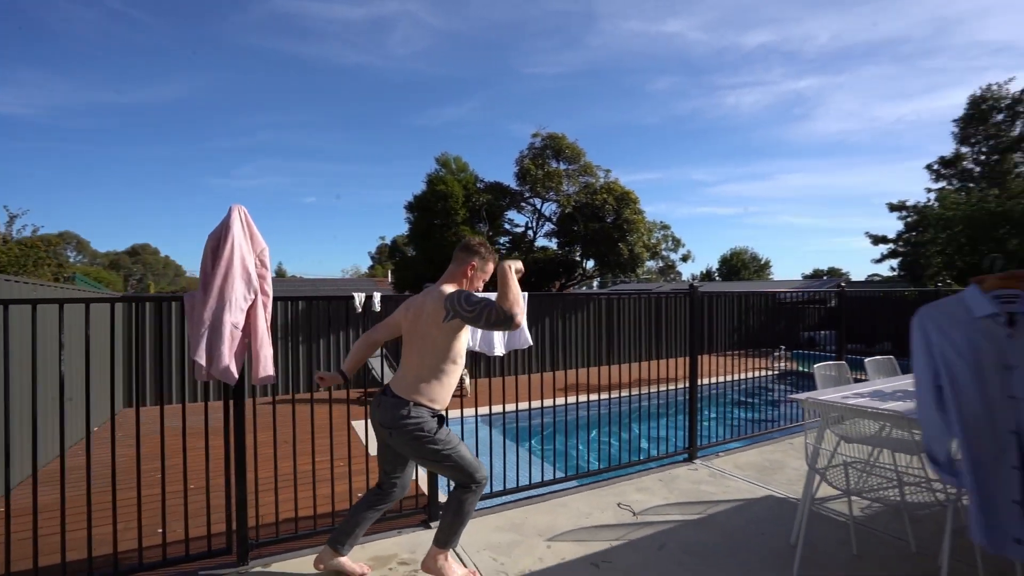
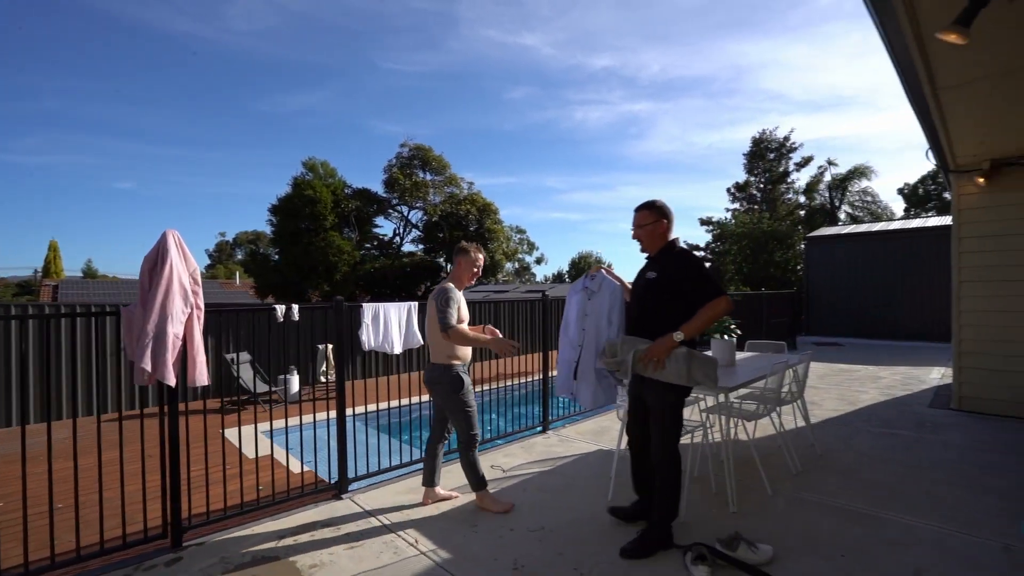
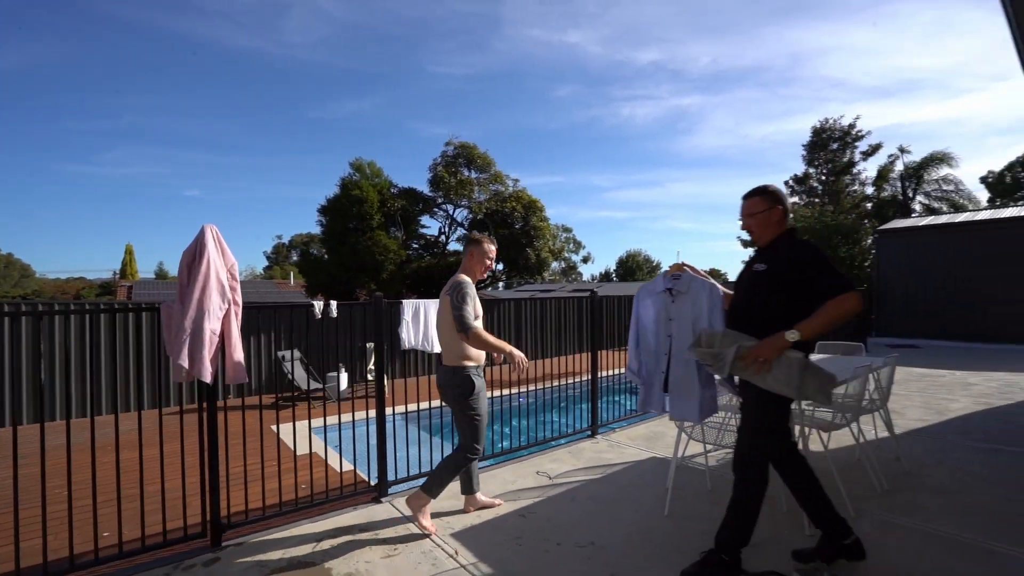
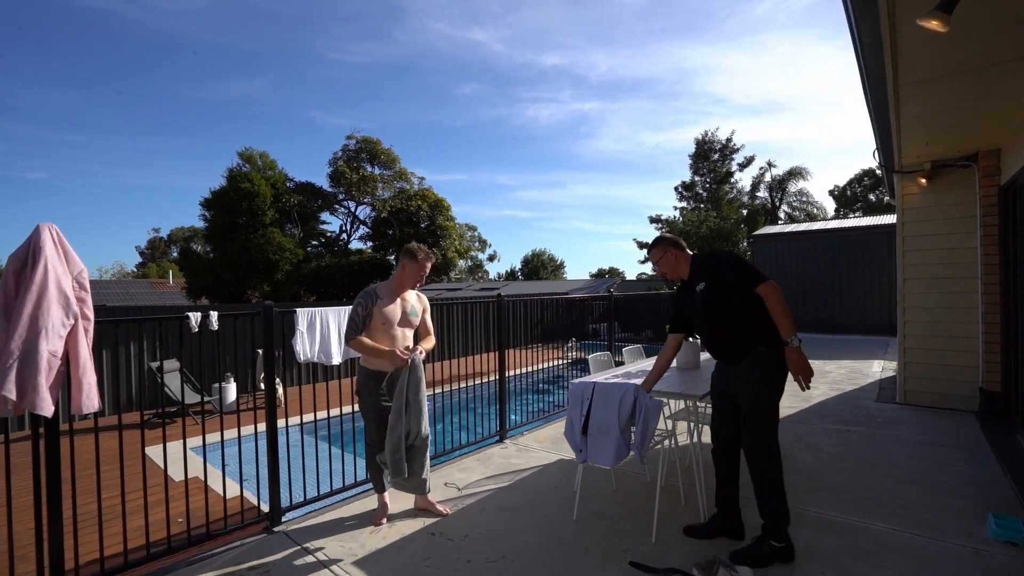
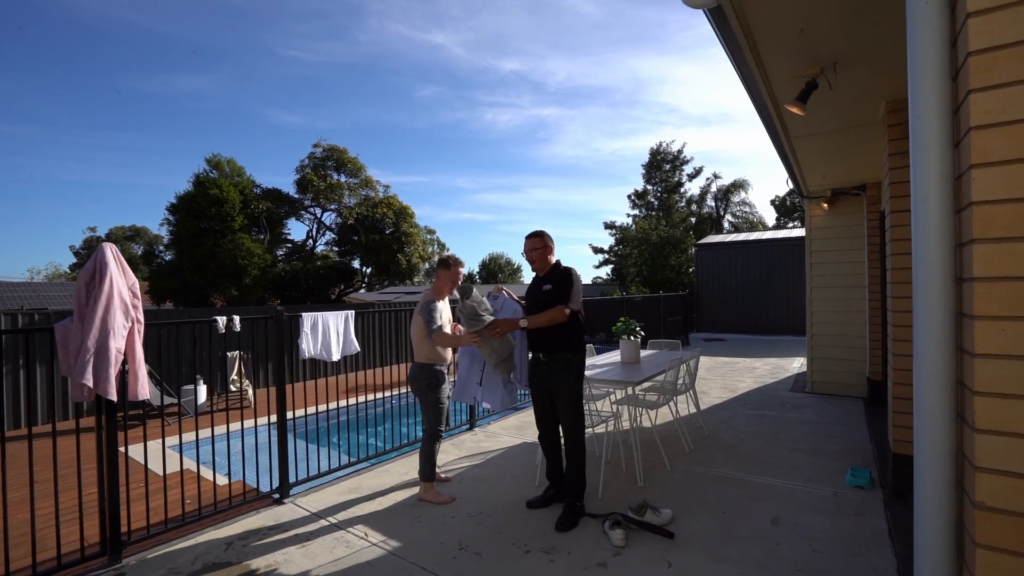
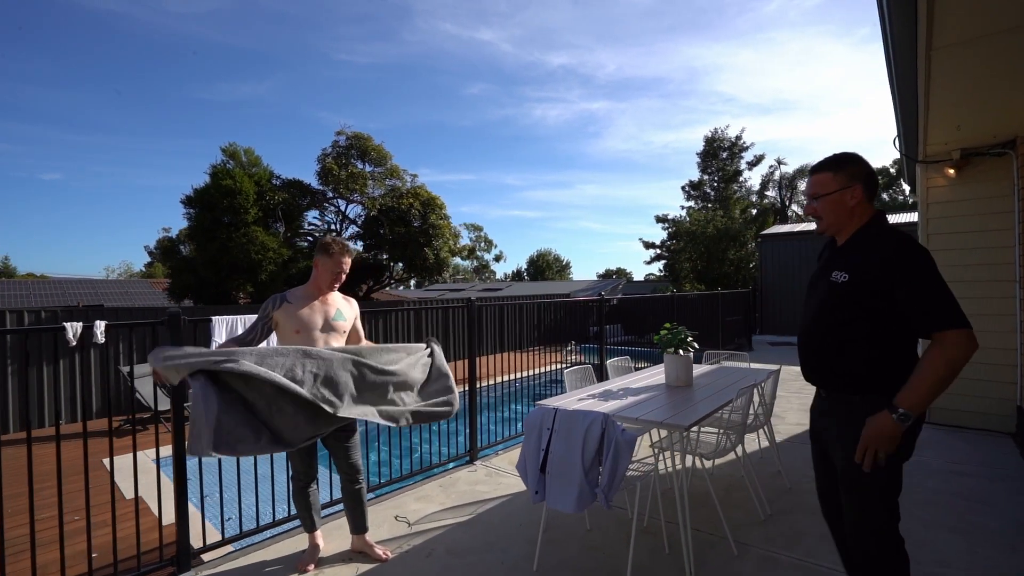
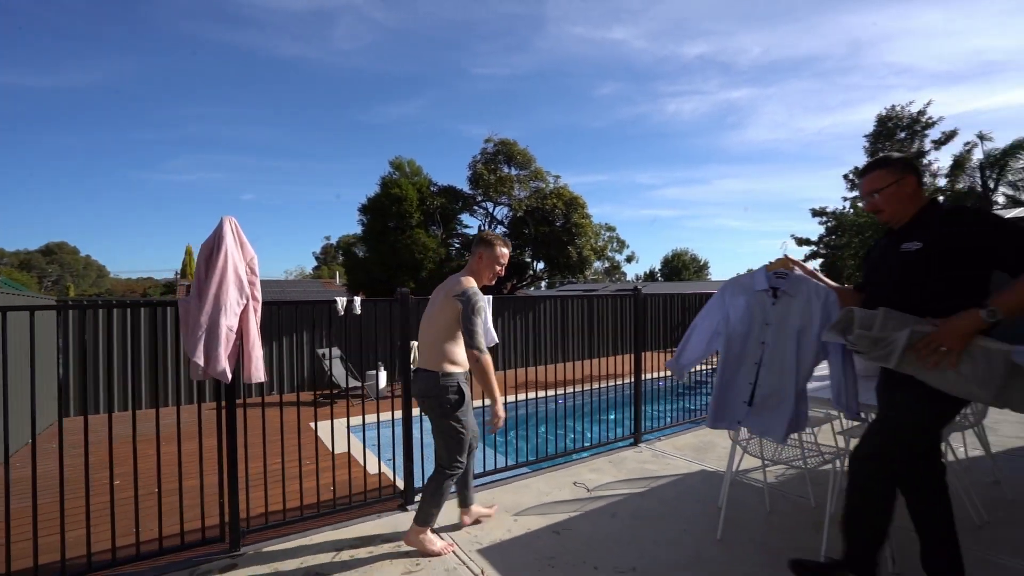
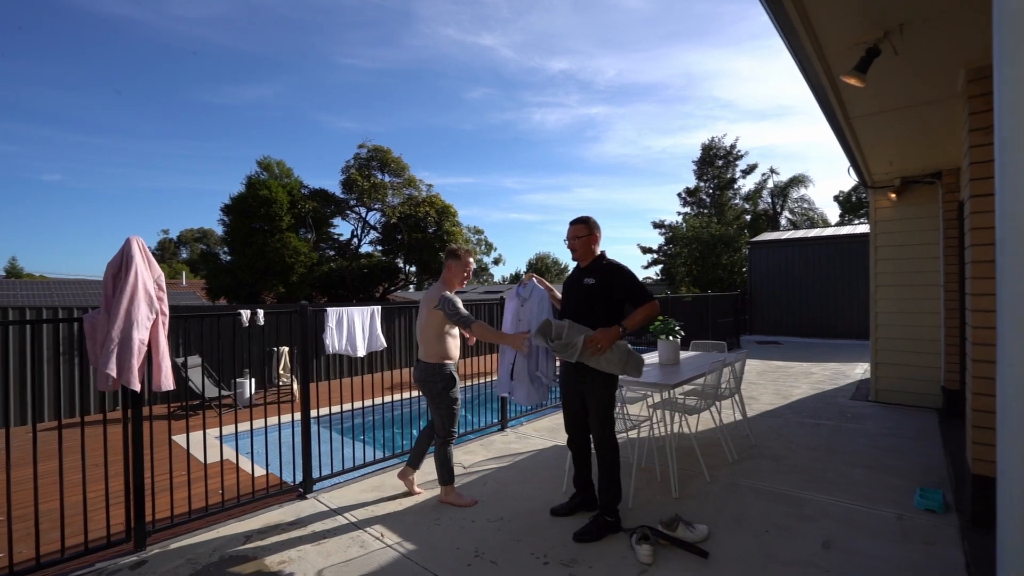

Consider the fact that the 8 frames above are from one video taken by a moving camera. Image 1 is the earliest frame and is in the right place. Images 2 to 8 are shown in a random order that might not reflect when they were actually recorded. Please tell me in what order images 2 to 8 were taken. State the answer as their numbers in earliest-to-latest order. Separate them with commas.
7, 3, 2, 8, 5, 4, 6
